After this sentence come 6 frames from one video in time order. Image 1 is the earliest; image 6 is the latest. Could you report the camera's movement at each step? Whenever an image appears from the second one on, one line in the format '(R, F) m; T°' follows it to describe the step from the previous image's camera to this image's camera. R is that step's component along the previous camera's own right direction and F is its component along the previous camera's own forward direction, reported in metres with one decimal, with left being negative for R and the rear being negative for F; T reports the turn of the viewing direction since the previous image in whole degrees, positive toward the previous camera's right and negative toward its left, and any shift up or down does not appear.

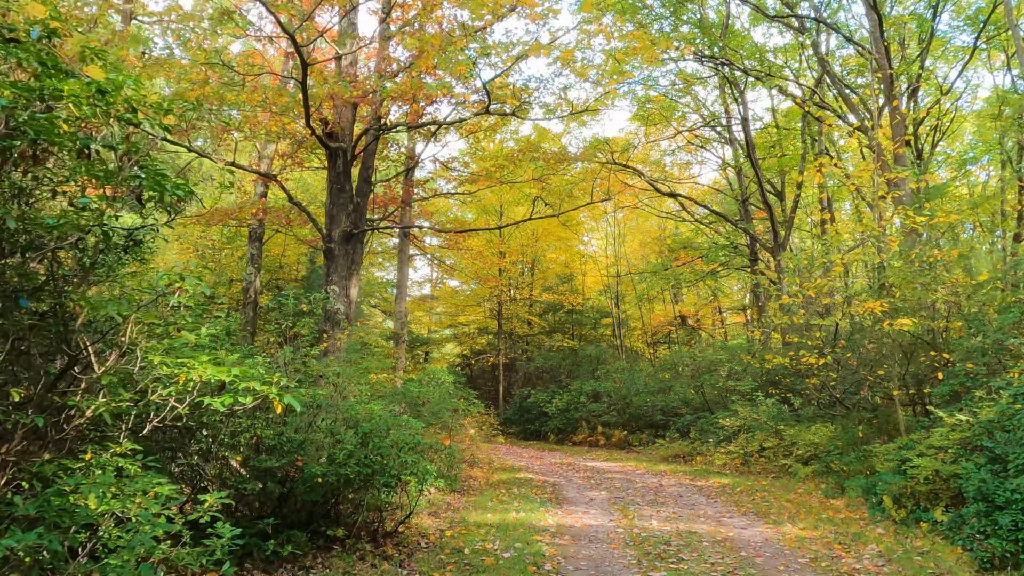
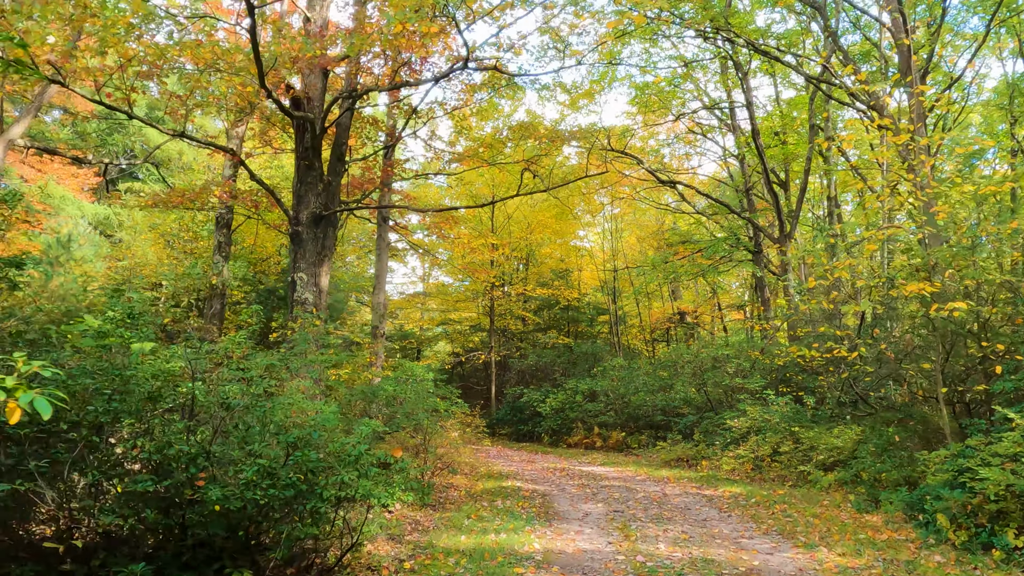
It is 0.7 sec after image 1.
(+0.1, +0.9) m; 0°
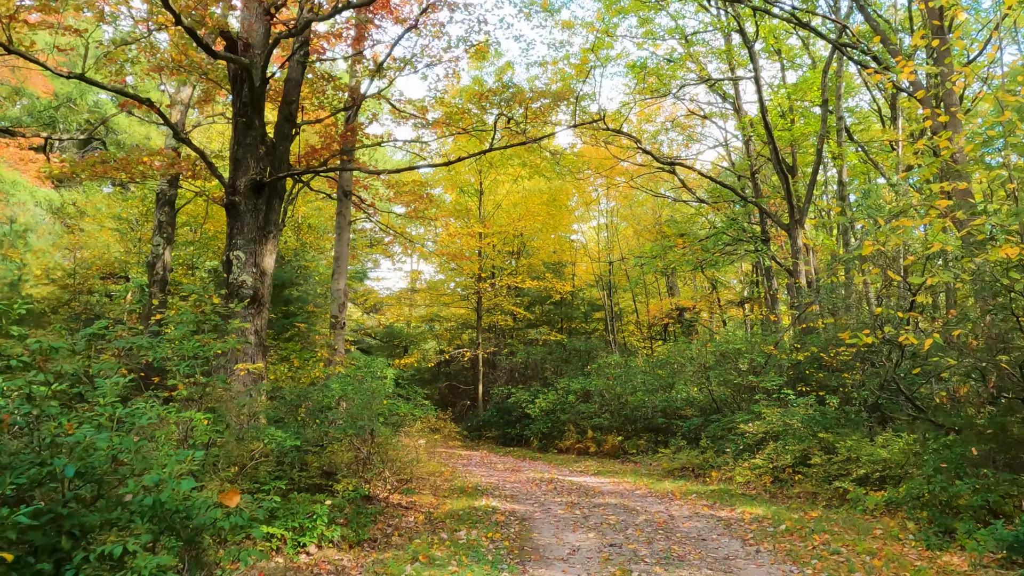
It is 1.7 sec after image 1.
(+0.2, +1.2) m; 0°
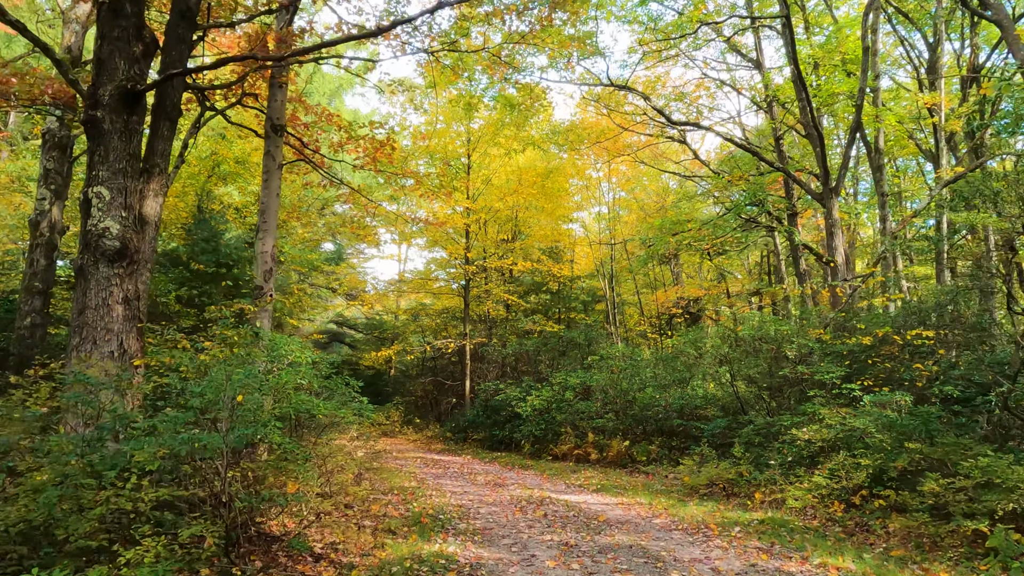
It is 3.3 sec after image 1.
(+0.2, +1.9) m; 0°
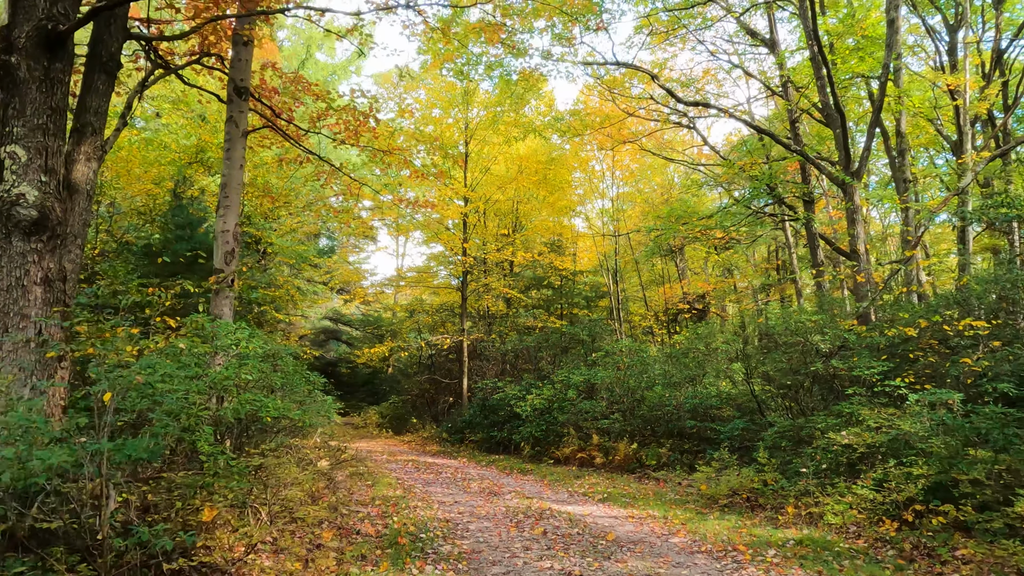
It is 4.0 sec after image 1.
(+0.1, +0.8) m; 0°
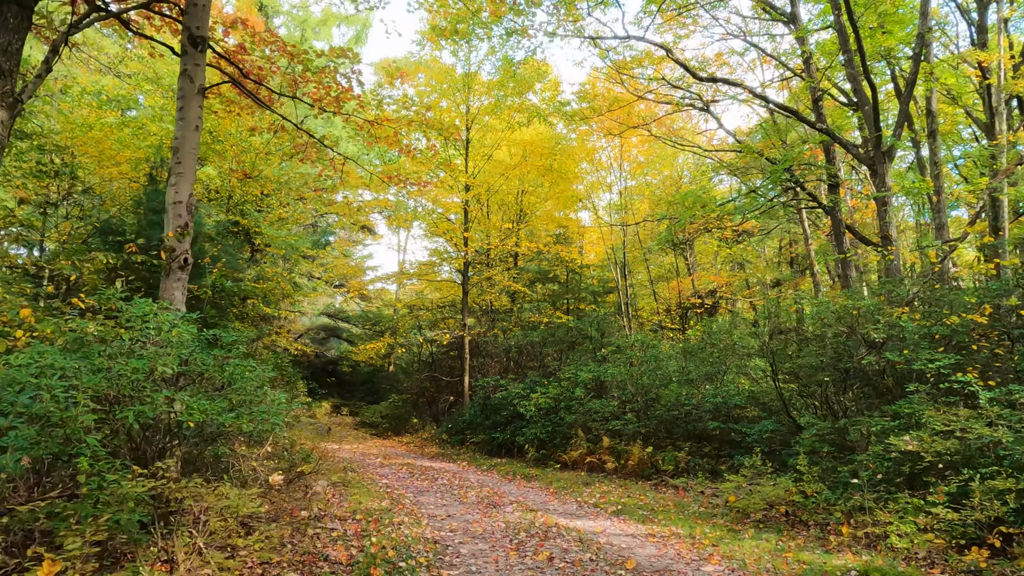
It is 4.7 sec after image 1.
(0.0, +0.8) m; 0°
